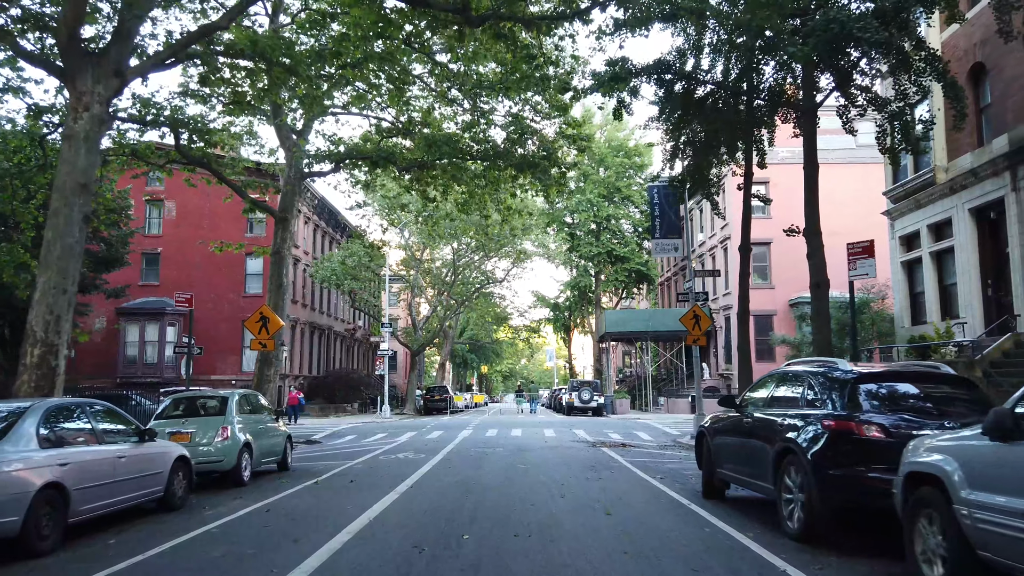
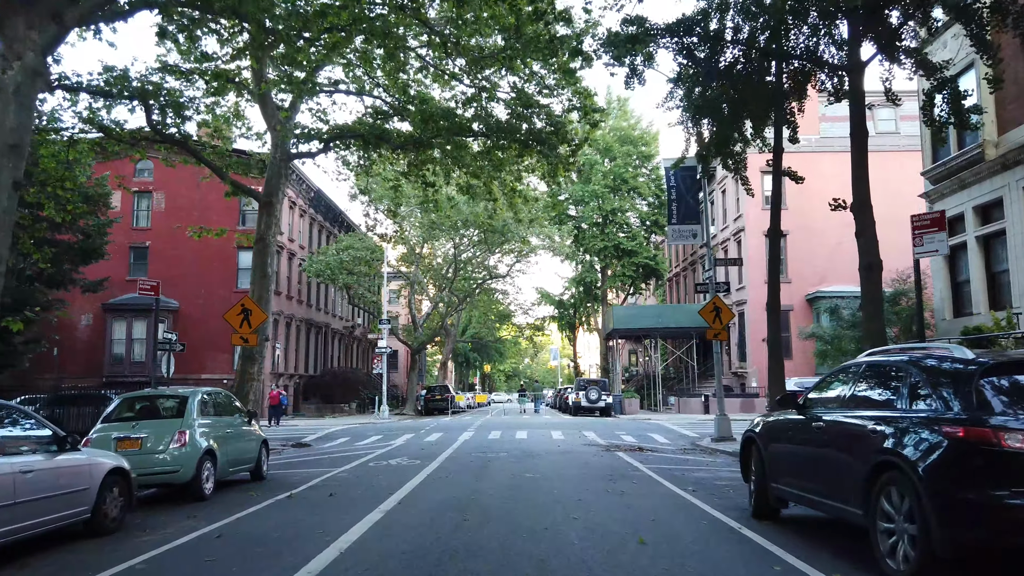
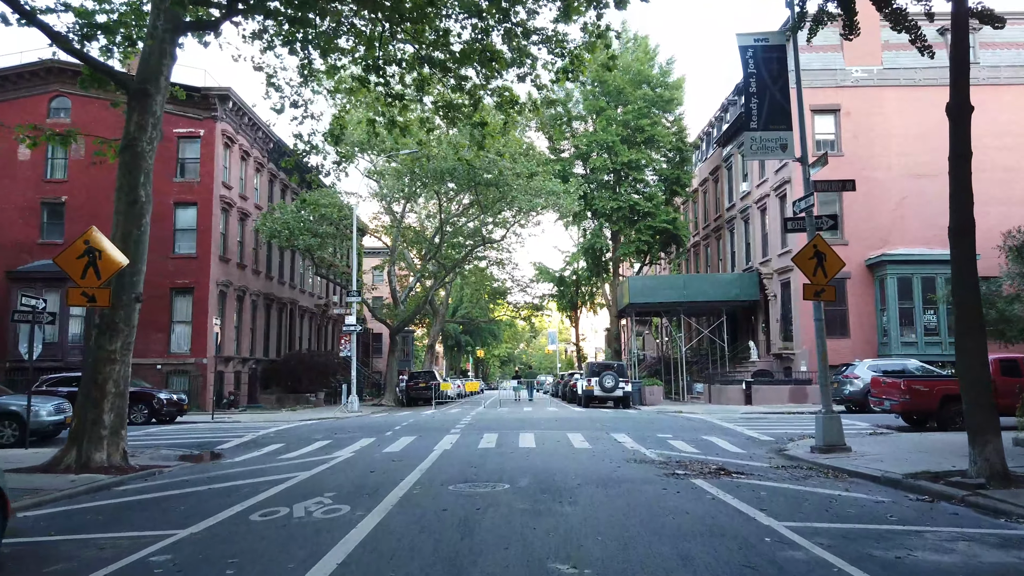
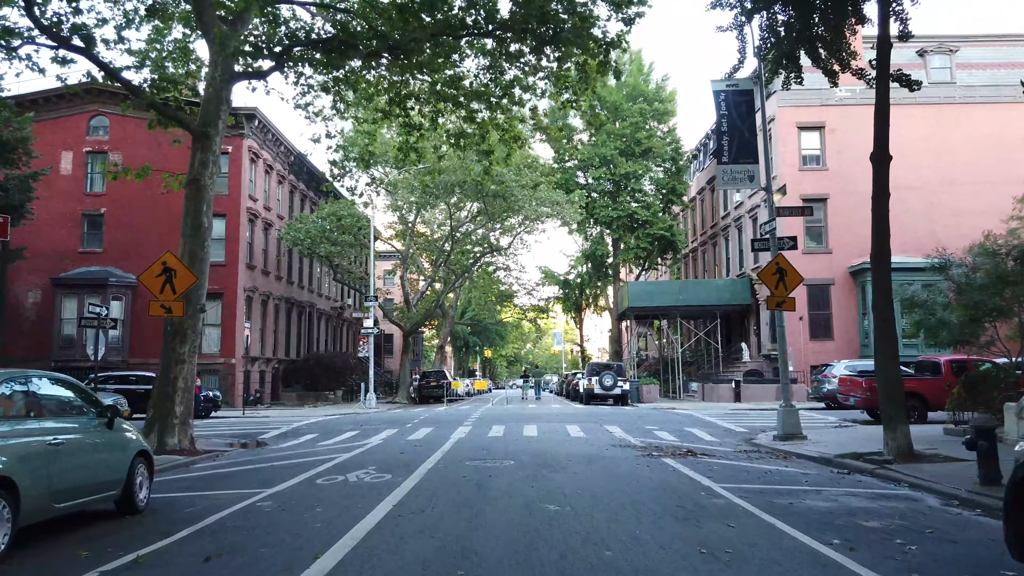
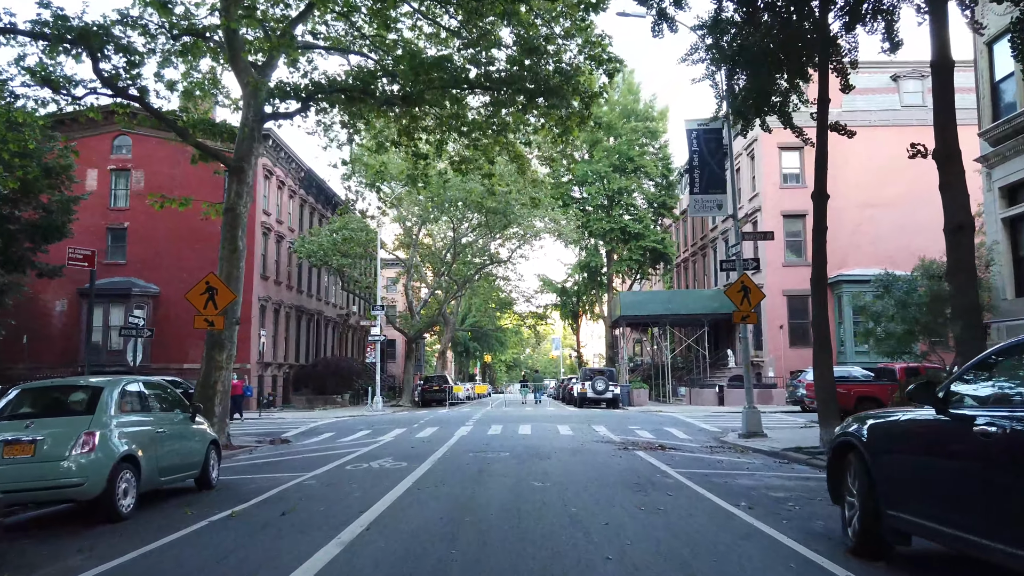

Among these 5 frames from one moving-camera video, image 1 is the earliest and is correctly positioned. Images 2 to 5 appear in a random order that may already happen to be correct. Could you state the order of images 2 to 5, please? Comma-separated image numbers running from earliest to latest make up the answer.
2, 5, 4, 3
